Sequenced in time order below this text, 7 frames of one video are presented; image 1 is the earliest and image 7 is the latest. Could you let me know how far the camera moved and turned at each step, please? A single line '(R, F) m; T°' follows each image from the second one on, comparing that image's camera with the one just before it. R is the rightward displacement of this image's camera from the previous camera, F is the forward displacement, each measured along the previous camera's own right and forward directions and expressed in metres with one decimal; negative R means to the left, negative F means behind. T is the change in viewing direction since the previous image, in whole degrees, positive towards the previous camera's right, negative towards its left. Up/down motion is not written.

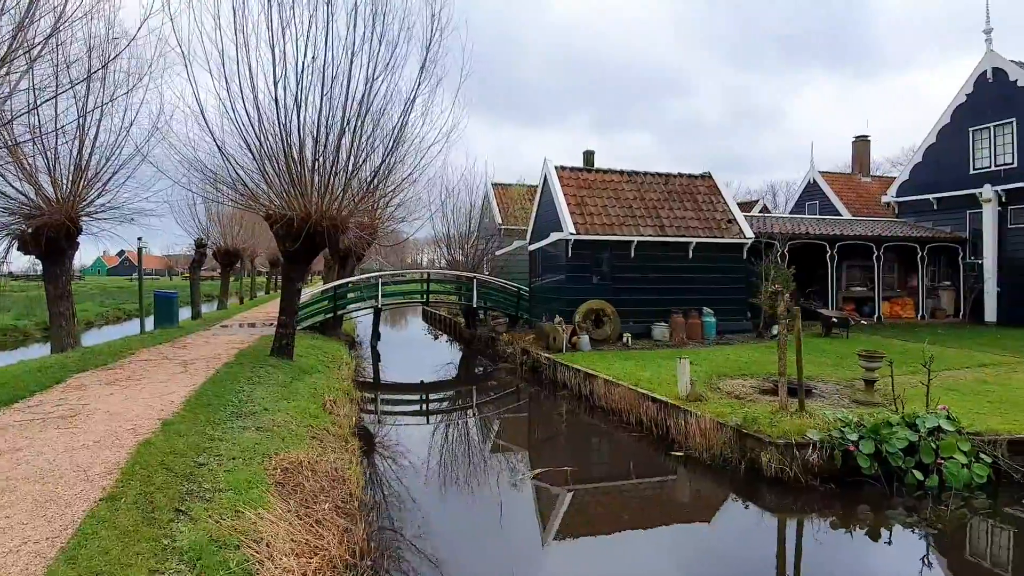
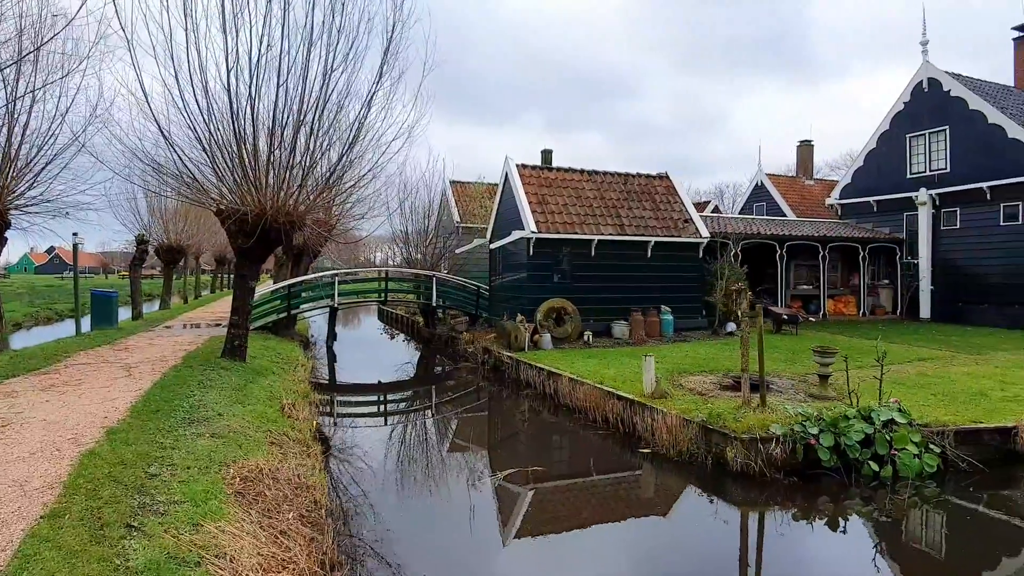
(-0.1, +0.1) m; +5°
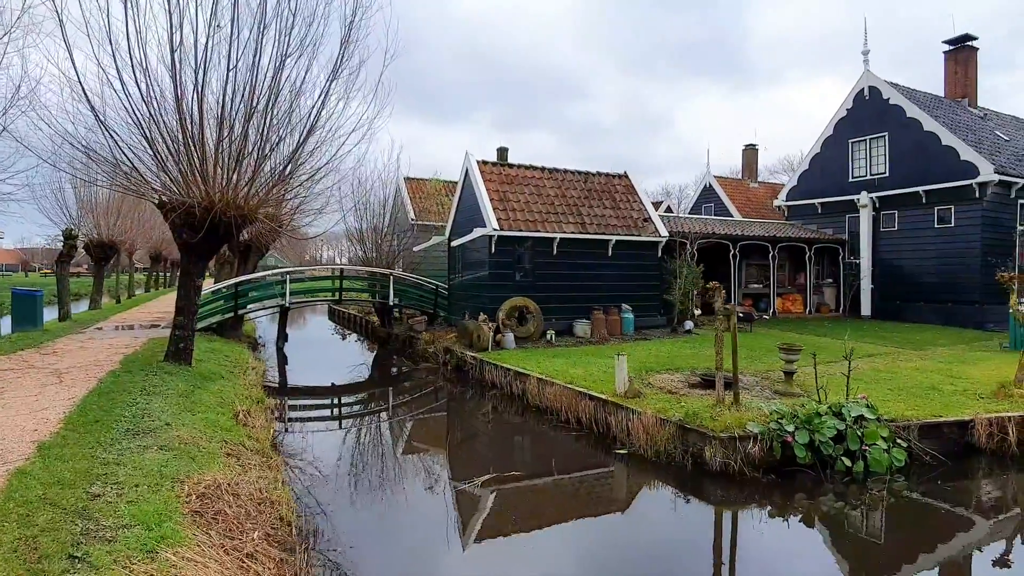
(-0.3, +0.3) m; +5°
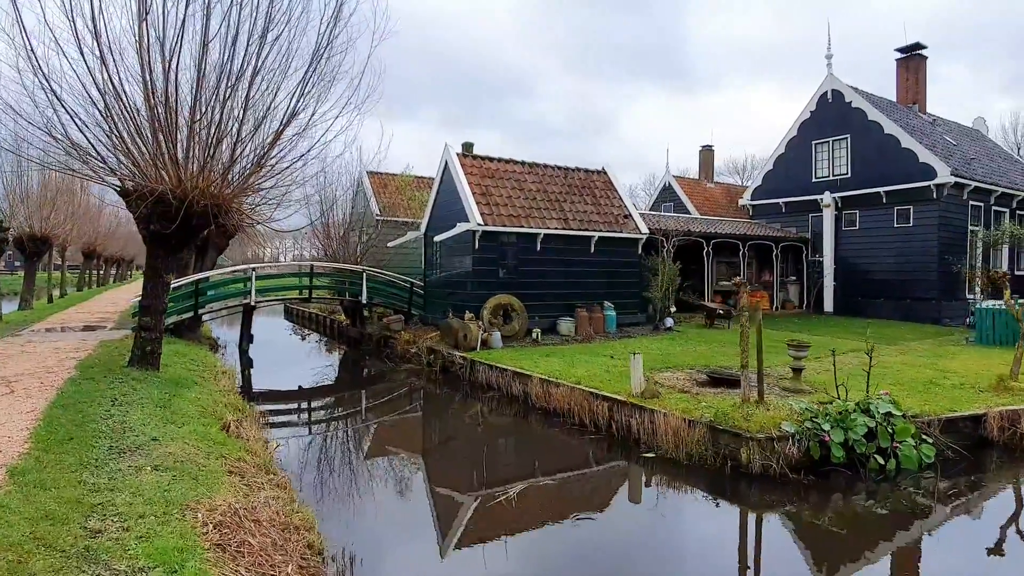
(-0.8, +0.5) m; +5°
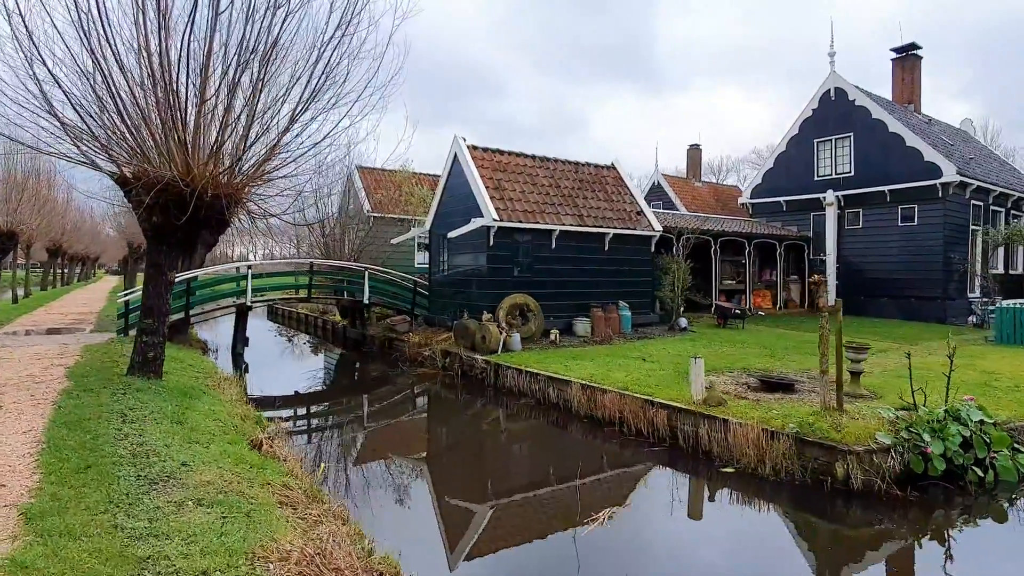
(-0.9, +0.6) m; +3°
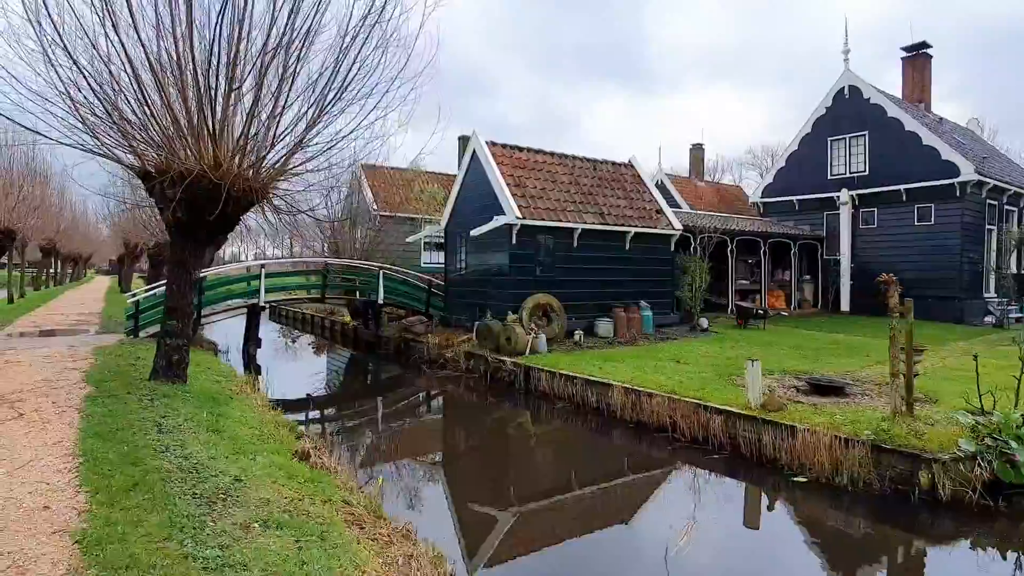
(-0.6, +0.3) m; +1°
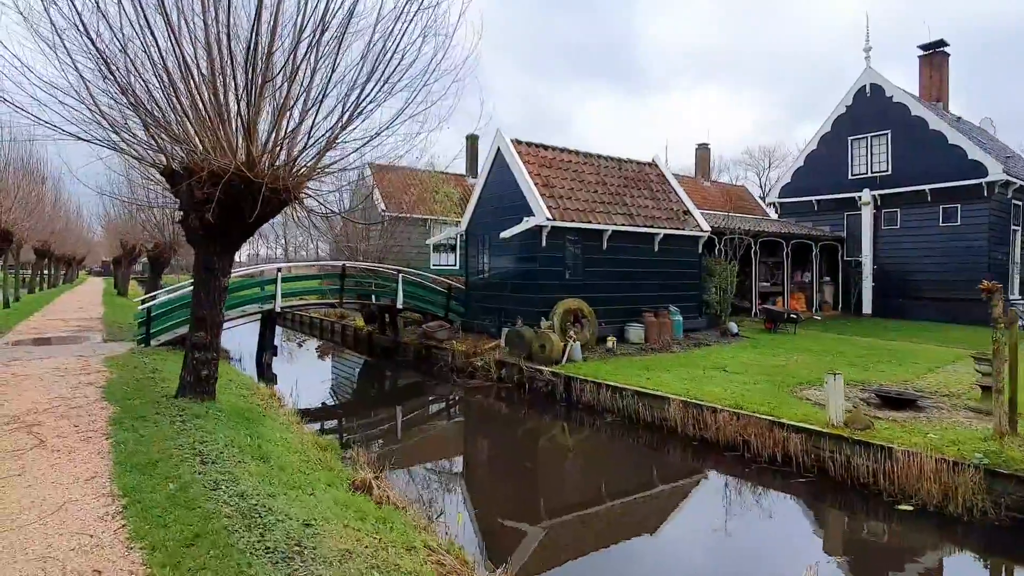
(-0.7, +0.5) m; +1°
